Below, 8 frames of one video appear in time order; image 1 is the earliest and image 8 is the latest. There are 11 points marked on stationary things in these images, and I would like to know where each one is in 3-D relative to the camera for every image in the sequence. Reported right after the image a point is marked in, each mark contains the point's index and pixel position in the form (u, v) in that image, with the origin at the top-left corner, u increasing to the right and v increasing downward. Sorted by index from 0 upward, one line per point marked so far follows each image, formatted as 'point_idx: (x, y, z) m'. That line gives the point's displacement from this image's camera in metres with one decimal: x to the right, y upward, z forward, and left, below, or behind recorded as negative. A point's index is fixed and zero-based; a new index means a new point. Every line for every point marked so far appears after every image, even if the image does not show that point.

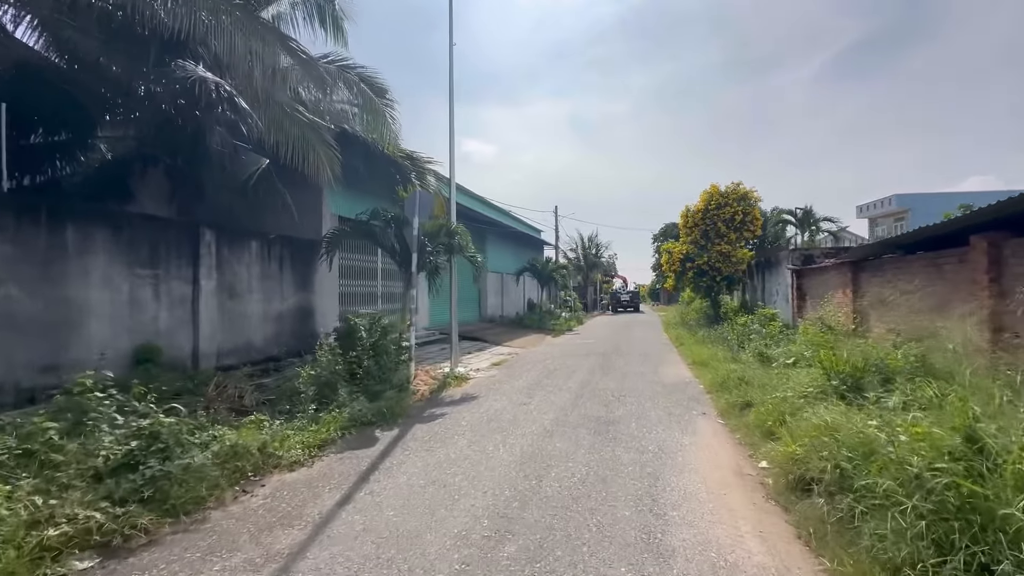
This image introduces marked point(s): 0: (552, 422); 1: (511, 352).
0: (+0.5, -1.7, +6.0) m
1: (0.0, -2.0, +14.1) m
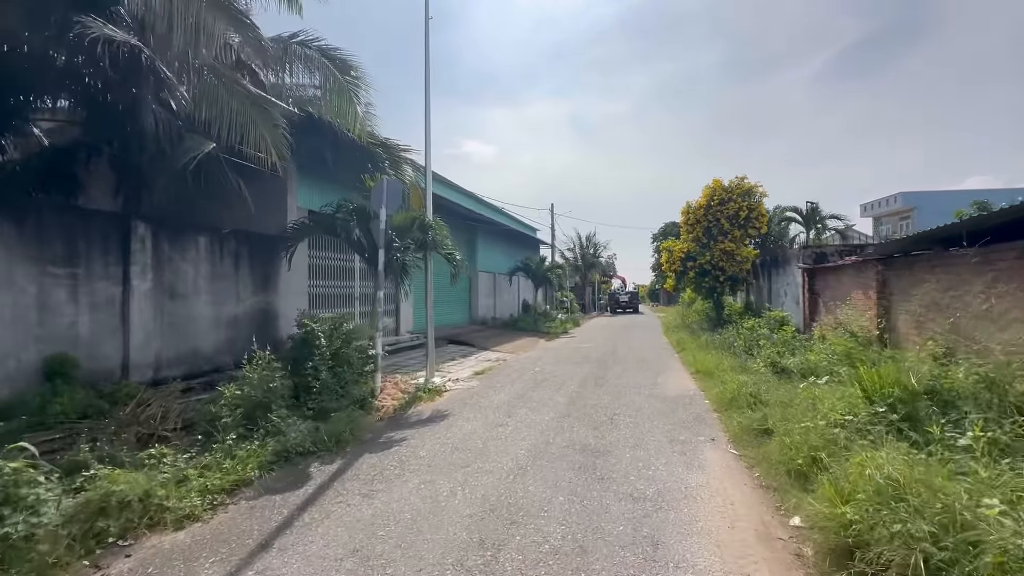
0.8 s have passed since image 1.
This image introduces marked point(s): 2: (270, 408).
0: (+0.2, -1.7, +5.0) m
1: (-0.4, -2.0, +13.0) m
2: (-2.7, -1.3, +5.2) m
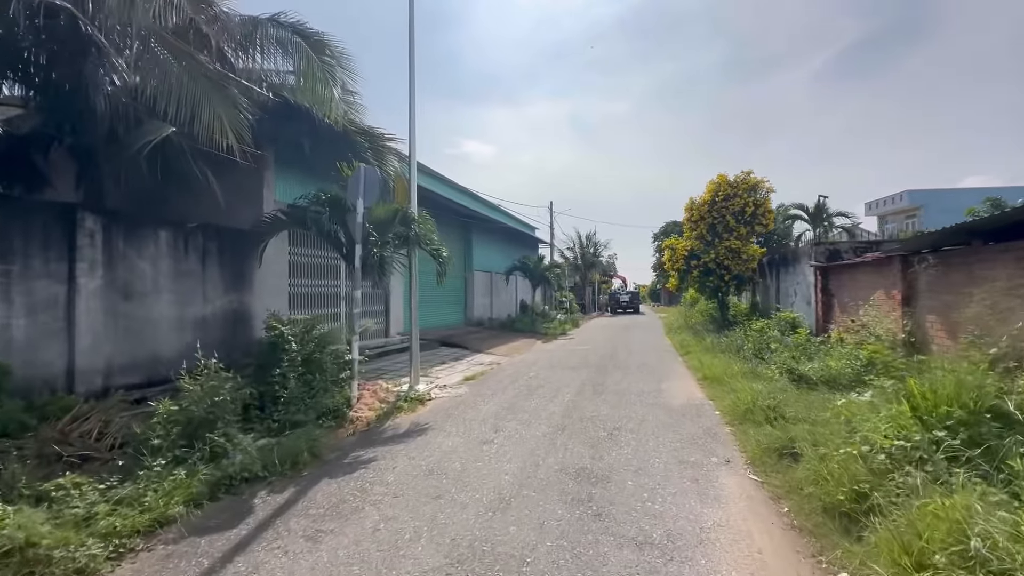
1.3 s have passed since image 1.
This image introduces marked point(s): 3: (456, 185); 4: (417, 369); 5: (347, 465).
0: (0.0, -1.7, +4.3) m
1: (-0.5, -2.0, +12.3) m
2: (-2.8, -1.3, +4.5) m
3: (-2.1, +4.0, +18.2) m
4: (-1.7, -1.5, +8.5) m
5: (-1.7, -1.8, +4.8) m
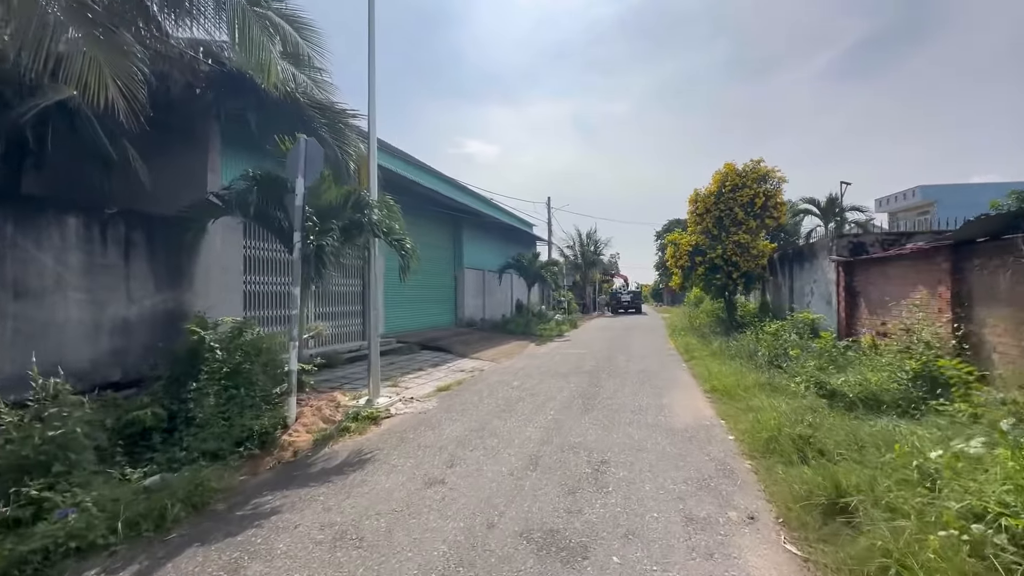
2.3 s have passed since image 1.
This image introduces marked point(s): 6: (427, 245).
0: (-0.4, -1.7, +3.0) m
1: (-0.9, -1.9, +11.1) m
2: (-3.2, -1.3, +3.3) m
3: (-2.4, +4.1, +16.9) m
4: (-2.1, -1.4, +7.2) m
5: (-2.1, -1.8, +3.6) m
6: (-3.2, +1.6, +17.7) m
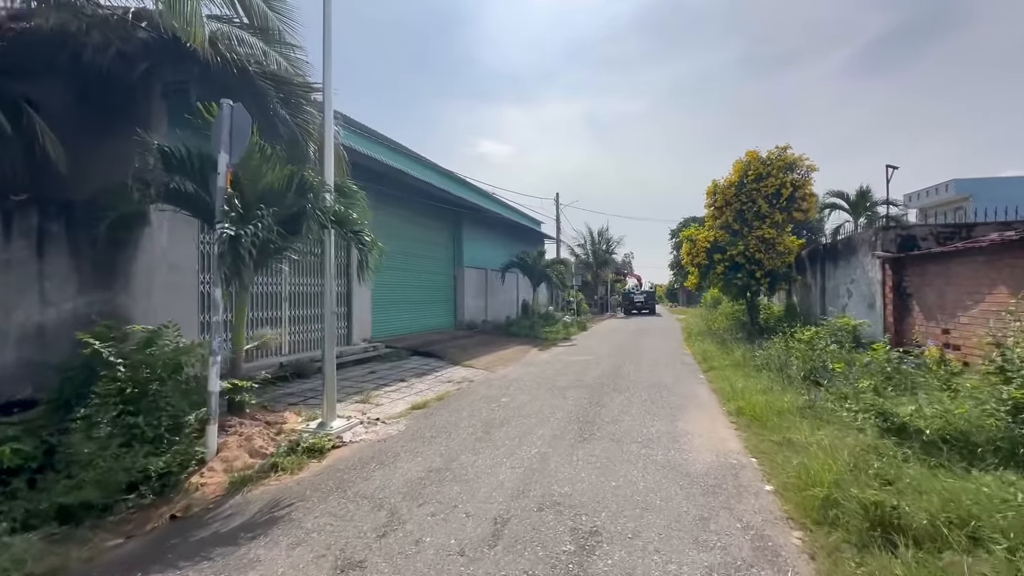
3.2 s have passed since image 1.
0: (-0.7, -1.7, +1.8) m
1: (-1.0, -1.9, +9.9) m
2: (-3.6, -1.3, +2.1) m
3: (-2.4, +4.0, +15.8) m
4: (-2.3, -1.4, +6.1) m
5: (-2.4, -1.8, +2.4) m
6: (-3.1, +1.6, +16.6) m
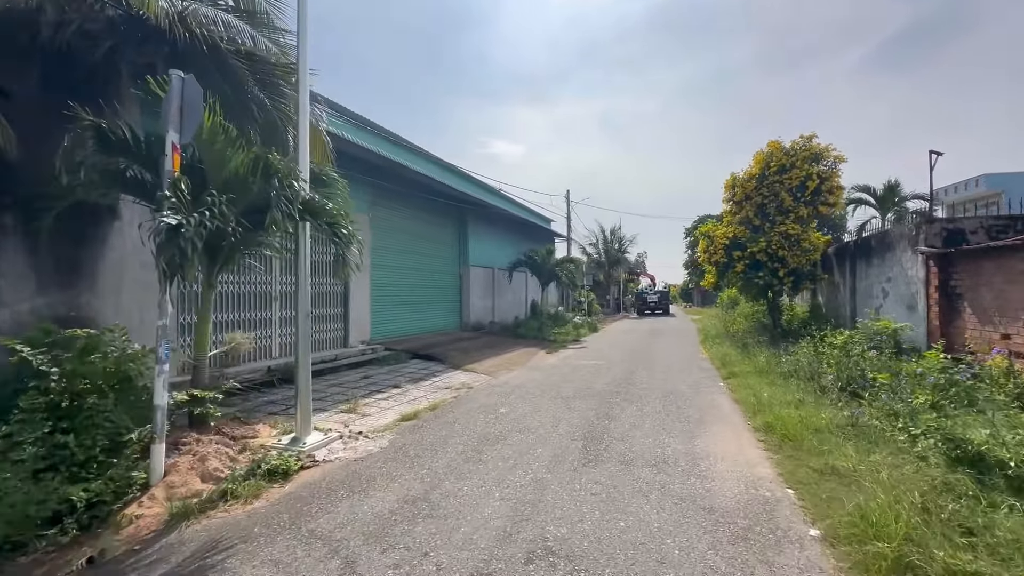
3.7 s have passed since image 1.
0: (-0.9, -1.7, +1.1) m
1: (-0.9, -1.9, +9.2) m
2: (-3.7, -1.3, +1.5) m
3: (-2.2, +4.1, +15.1) m
4: (-2.4, -1.4, +5.4) m
5: (-2.6, -1.8, +1.7) m
6: (-2.9, +1.6, +16.0) m
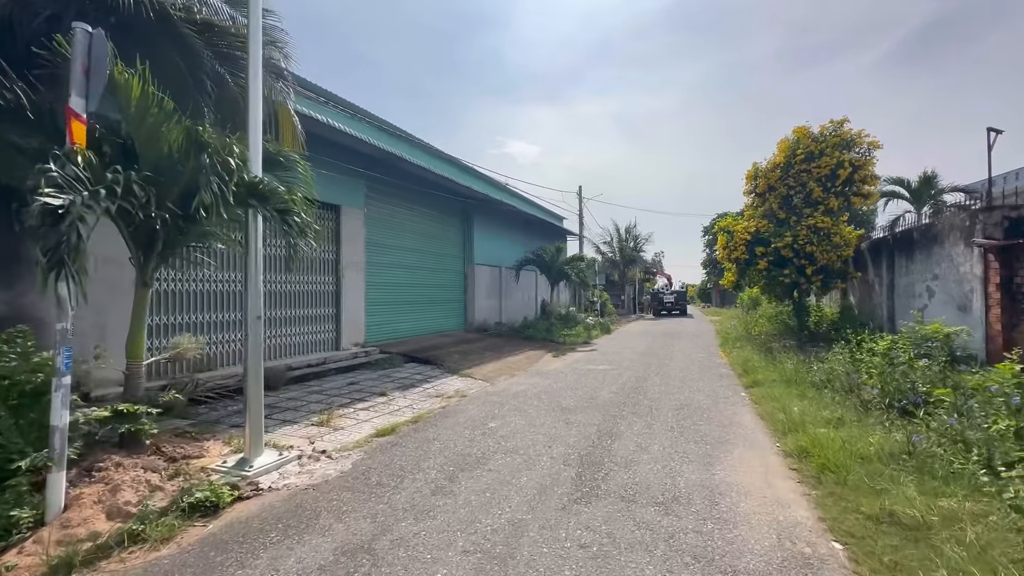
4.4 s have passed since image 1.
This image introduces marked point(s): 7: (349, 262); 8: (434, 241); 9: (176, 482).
0: (-1.2, -1.7, +0.3) m
1: (-1.0, -1.9, +8.4) m
2: (-4.0, -1.2, +0.8) m
3: (-2.0, +4.1, +14.4) m
4: (-2.6, -1.4, +4.7) m
5: (-2.9, -1.7, +1.0) m
6: (-2.7, +1.6, +15.2) m
7: (-4.0, +0.6, +11.5) m
8: (-2.6, +1.6, +15.5) m
9: (-2.9, -1.7, +4.1) m
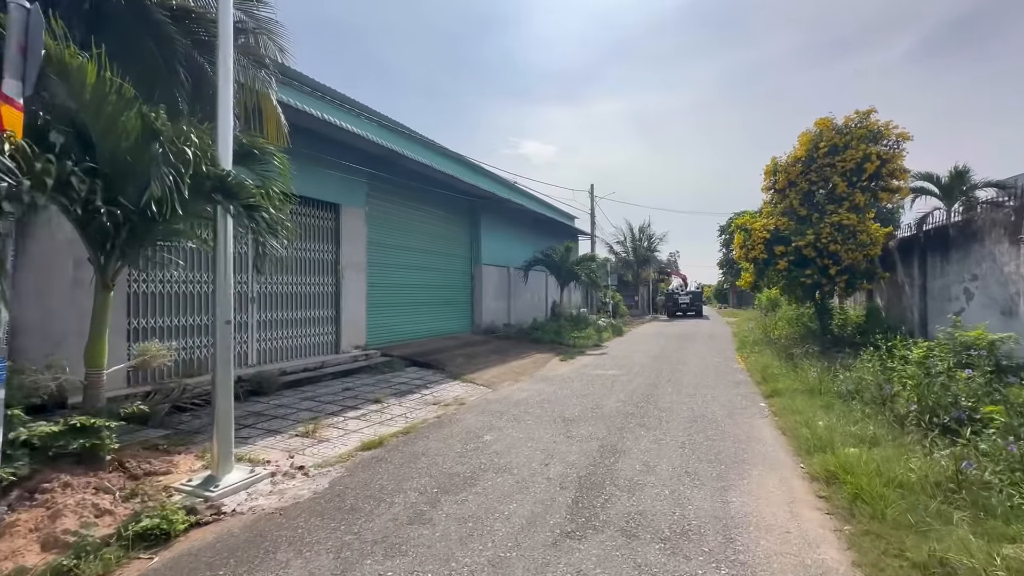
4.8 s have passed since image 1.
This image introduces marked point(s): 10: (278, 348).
0: (-1.4, -1.7, -0.1) m
1: (-1.0, -1.9, +8.0) m
2: (-4.2, -1.3, +0.5) m
3: (-1.8, +4.0, +14.0) m
4: (-2.6, -1.4, +4.3) m
5: (-3.1, -1.8, +0.6) m
6: (-2.4, +1.6, +14.9) m
7: (-3.9, +0.6, +11.2) m
8: (-2.3, +1.5, +15.1) m
9: (-3.0, -1.7, +3.7) m
10: (-4.7, -1.2, +9.4) m
